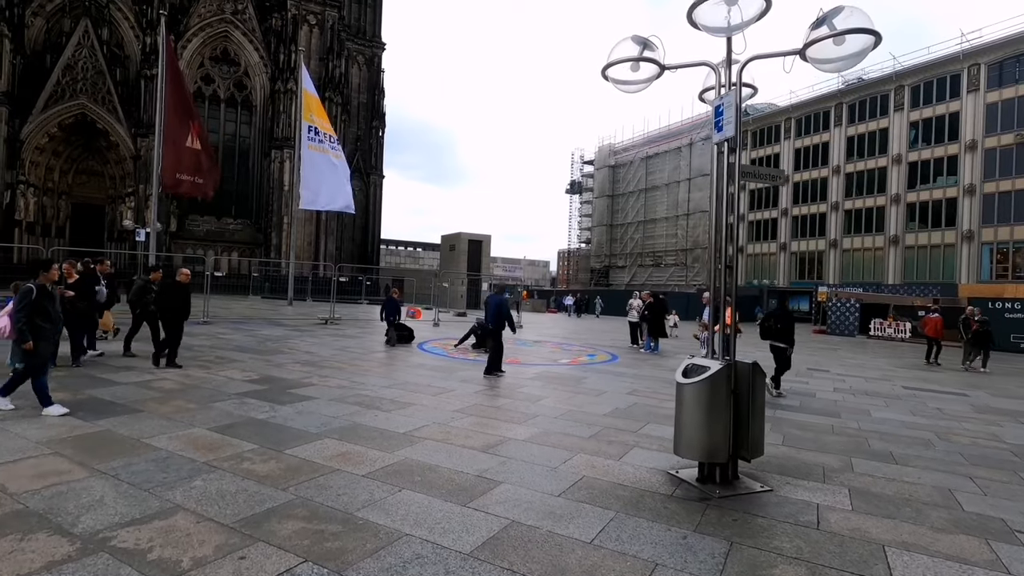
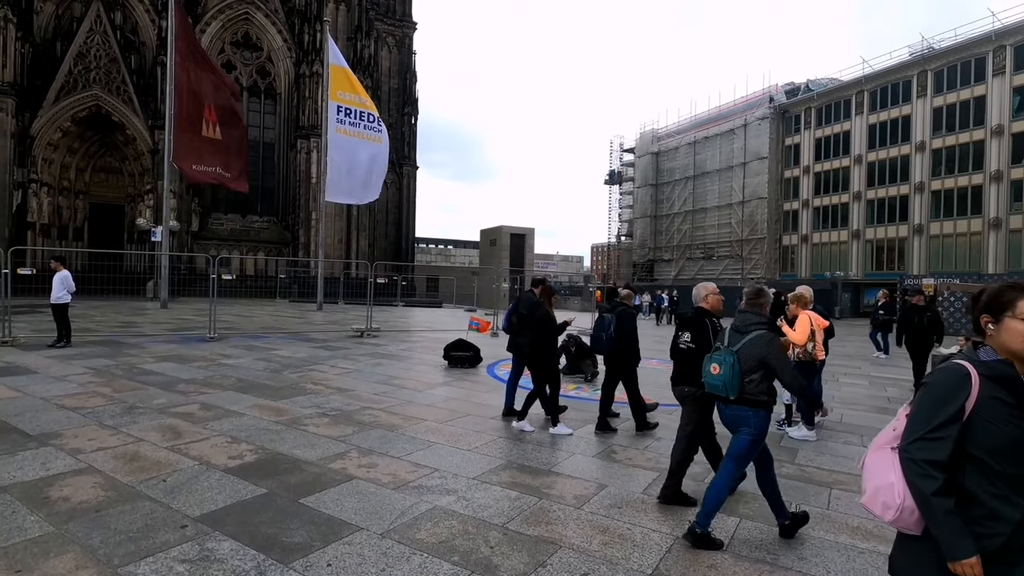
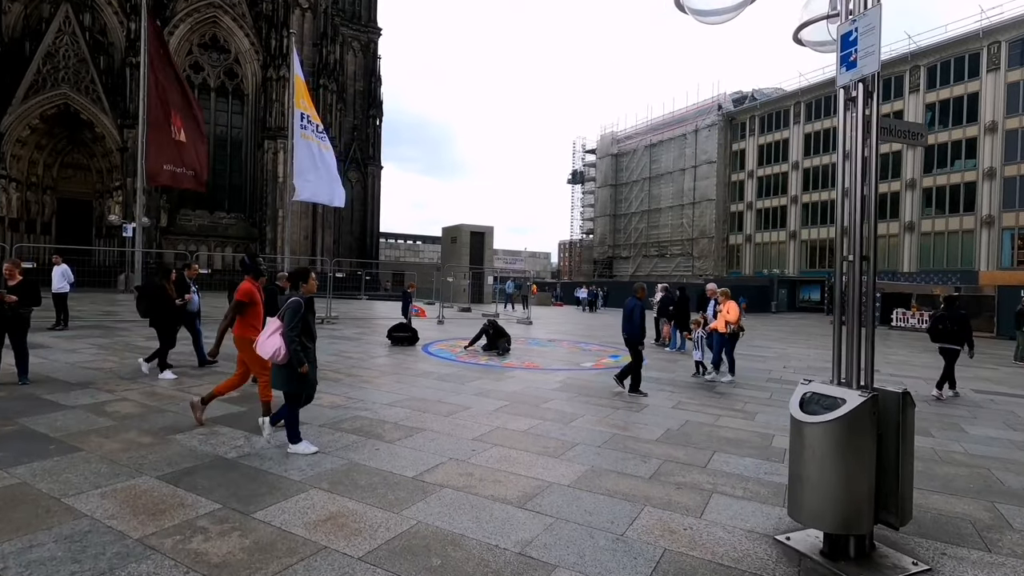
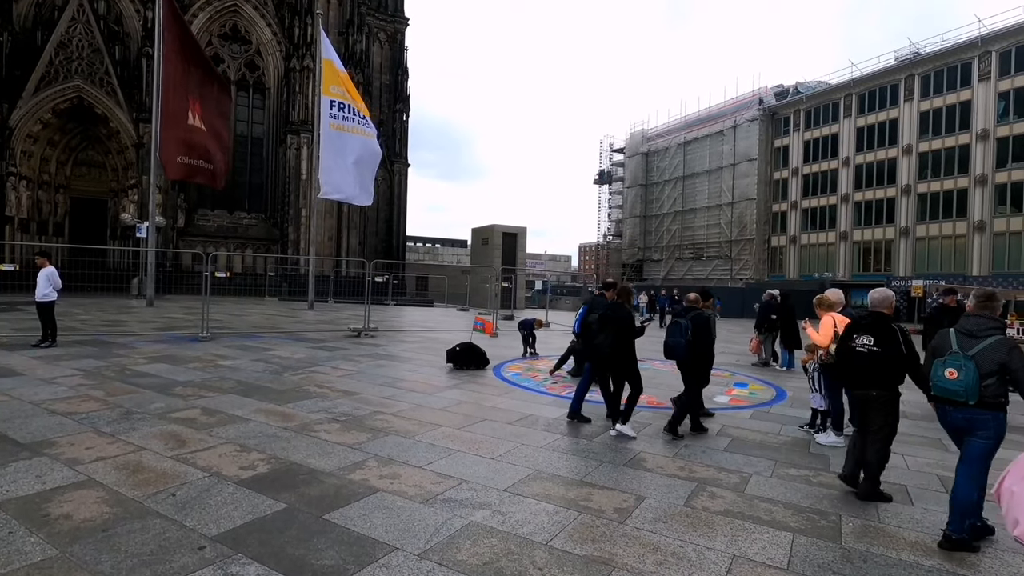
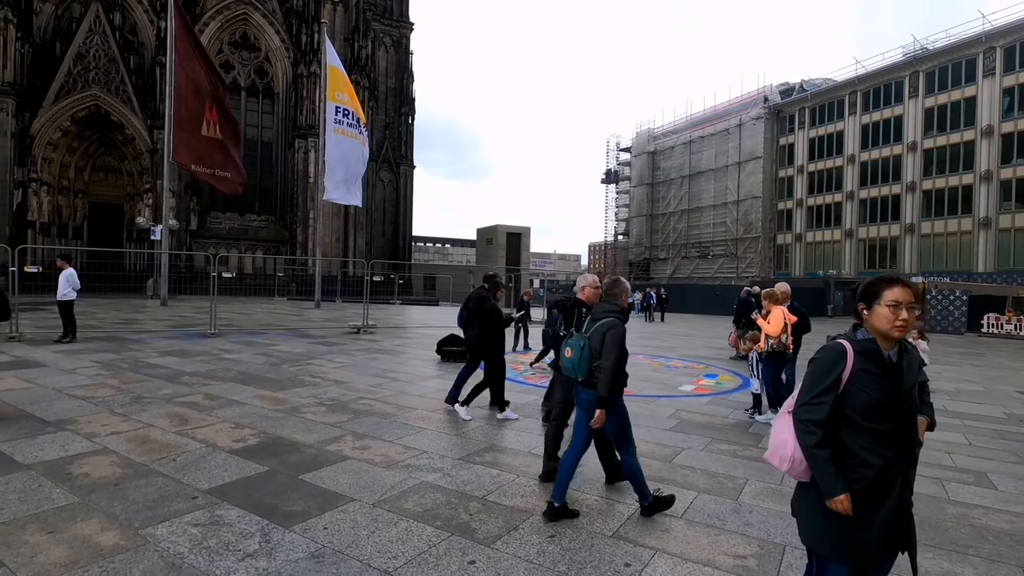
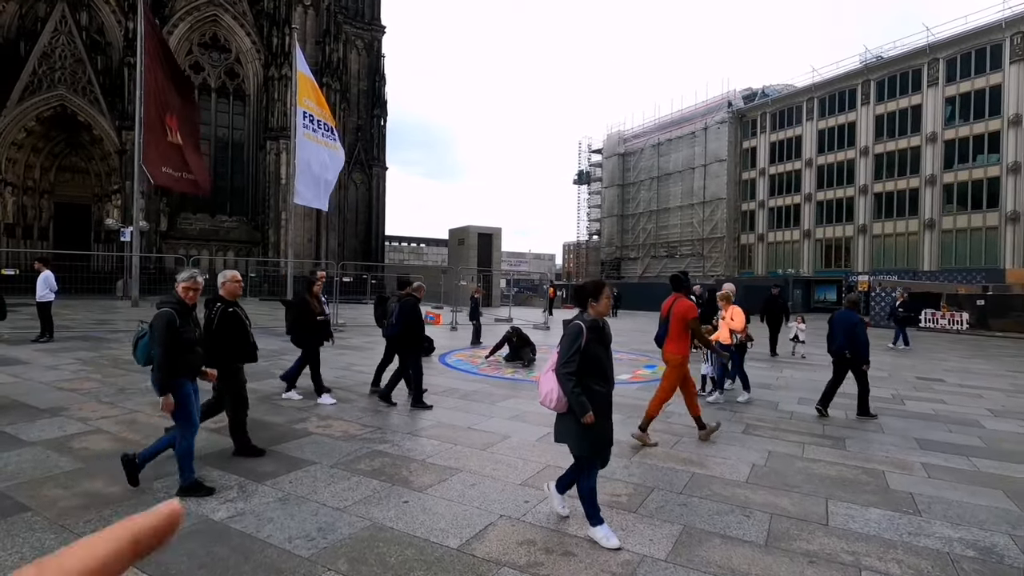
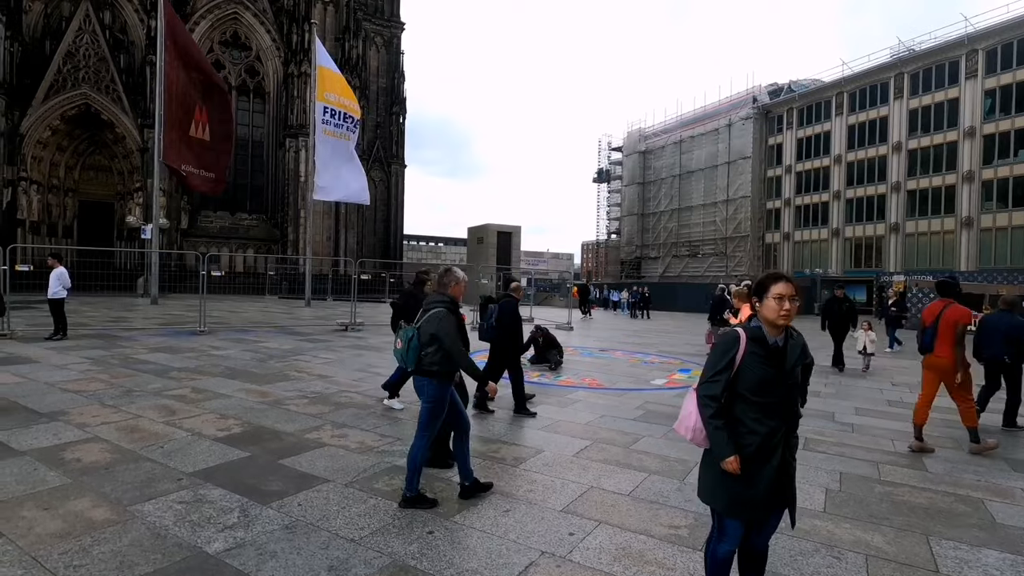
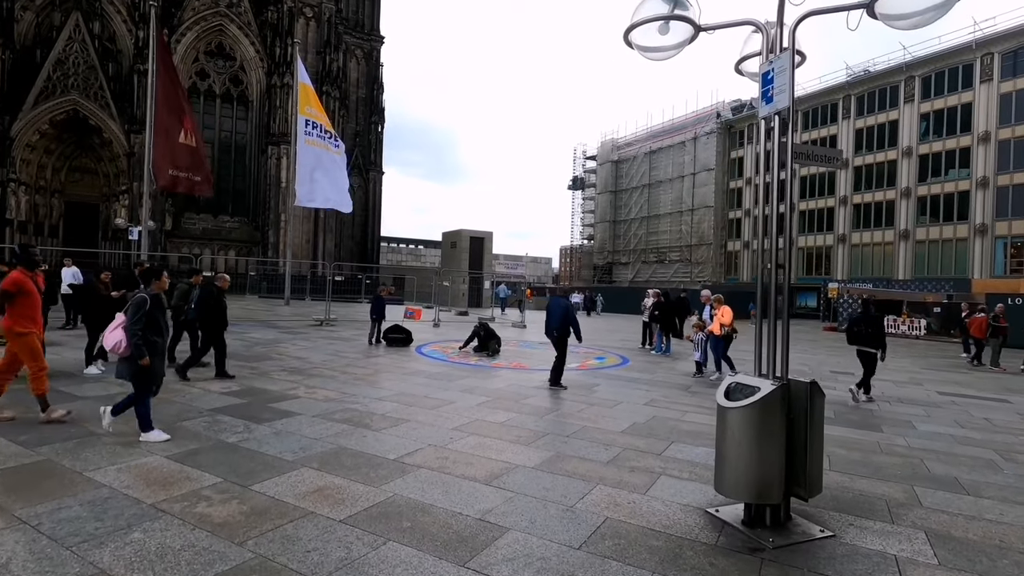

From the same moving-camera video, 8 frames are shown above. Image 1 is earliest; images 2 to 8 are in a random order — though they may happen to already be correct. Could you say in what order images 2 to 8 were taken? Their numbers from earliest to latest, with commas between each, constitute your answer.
8, 3, 6, 7, 5, 2, 4
